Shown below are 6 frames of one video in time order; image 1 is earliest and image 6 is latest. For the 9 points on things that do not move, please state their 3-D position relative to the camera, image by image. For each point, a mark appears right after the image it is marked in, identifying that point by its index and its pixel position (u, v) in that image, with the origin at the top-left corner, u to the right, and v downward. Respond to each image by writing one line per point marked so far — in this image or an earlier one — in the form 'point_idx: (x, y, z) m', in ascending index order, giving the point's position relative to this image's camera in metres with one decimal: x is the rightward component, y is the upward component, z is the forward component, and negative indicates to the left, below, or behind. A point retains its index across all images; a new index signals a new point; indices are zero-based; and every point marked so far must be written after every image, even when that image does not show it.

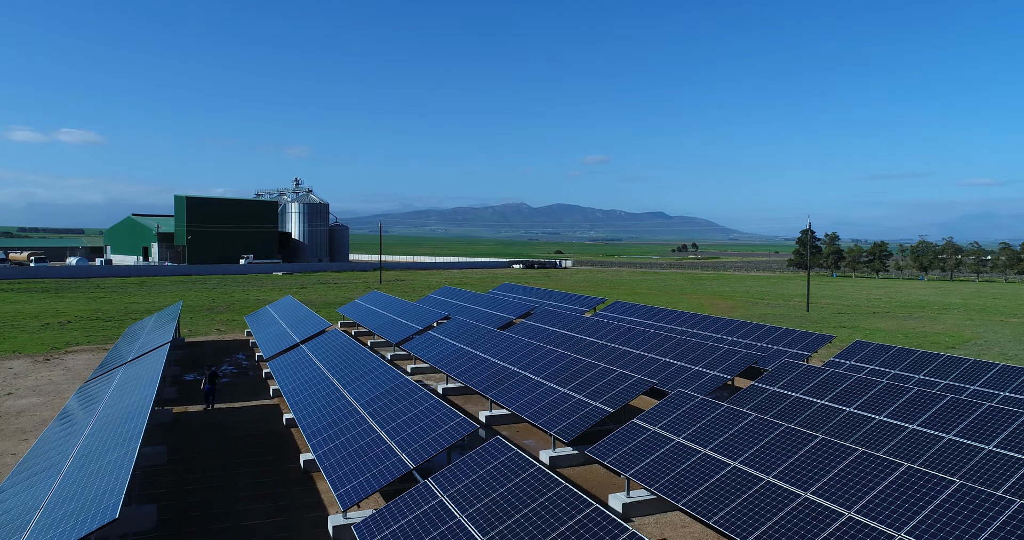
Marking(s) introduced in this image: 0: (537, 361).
0: (+0.8, -2.9, +19.8) m
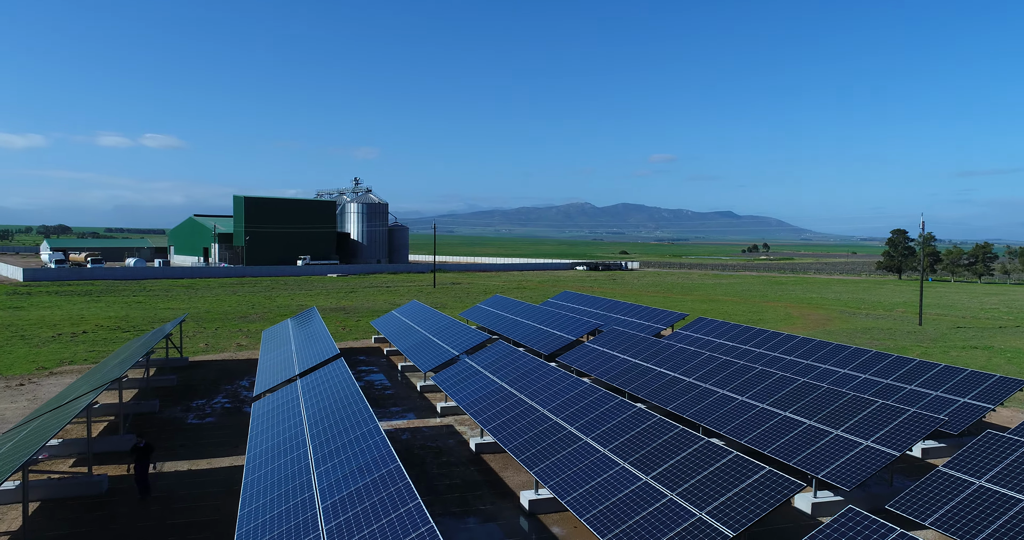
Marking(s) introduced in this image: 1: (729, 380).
0: (+2.1, -3.3, +14.0) m
1: (+6.5, -3.4, +18.7) m
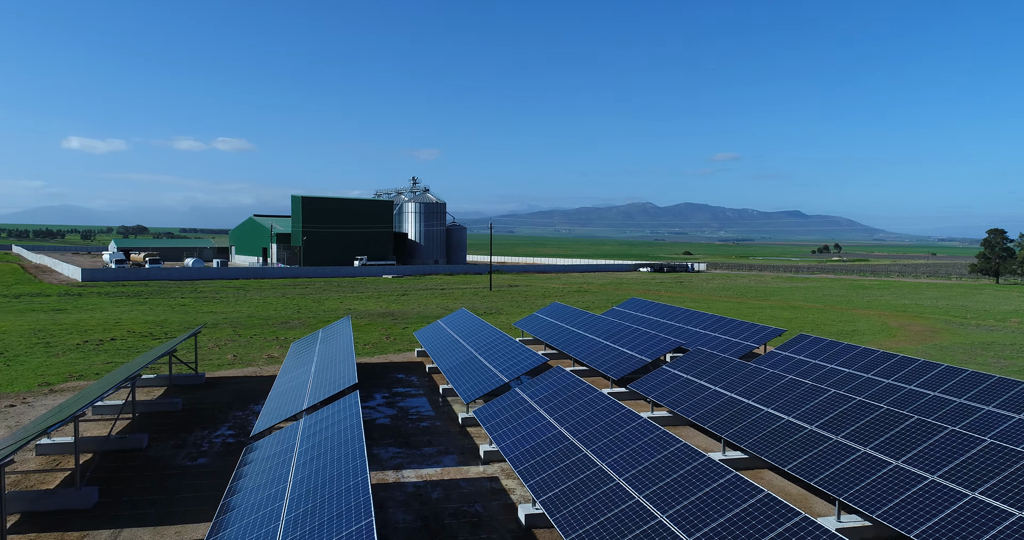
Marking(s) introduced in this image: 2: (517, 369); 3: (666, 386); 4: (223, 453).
0: (+3.1, -3.5, +9.7) m
1: (+7.9, -3.7, +13.9) m
2: (+0.2, -3.0, +18.6) m
3: (+4.5, -3.5, +18.7) m
4: (-7.0, -4.5, +15.3) m
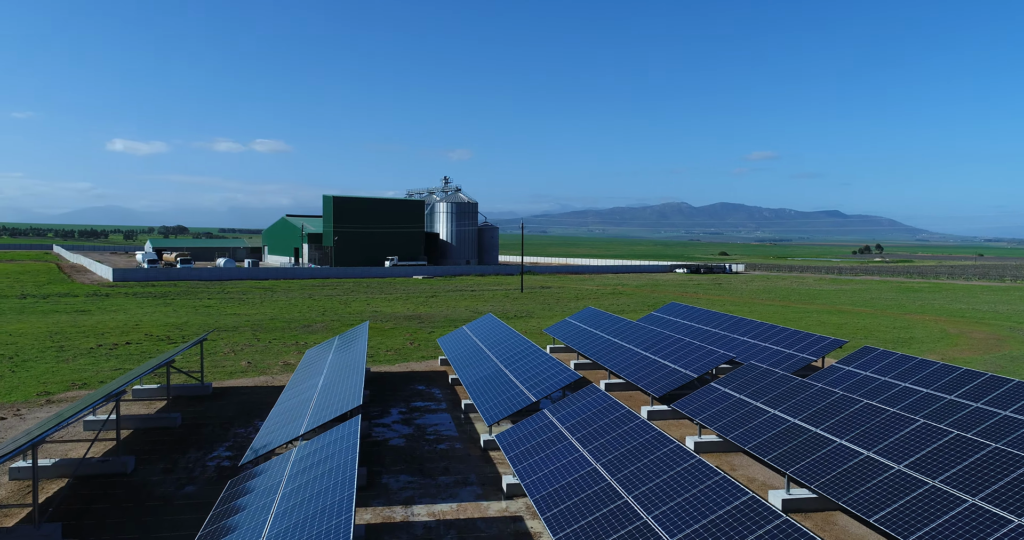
0: (+3.3, -3.7, +7.5) m
1: (+8.4, -3.8, +11.5) m
2: (+0.9, -3.1, +16.5) m
3: (+5.2, -3.6, +16.5) m
4: (-6.4, -4.5, +13.6) m
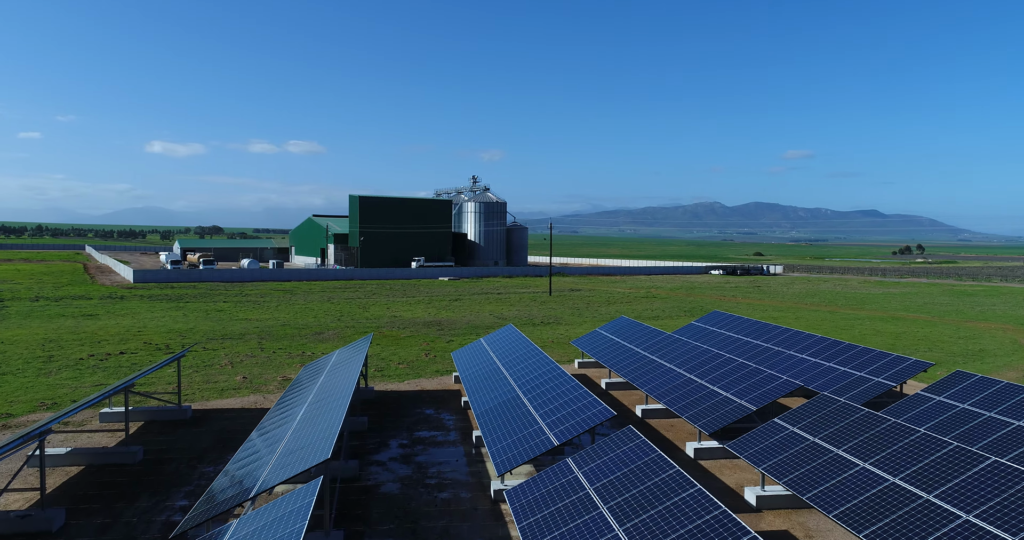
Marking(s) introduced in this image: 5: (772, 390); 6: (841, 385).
0: (+3.3, -3.9, +4.4) m
1: (+8.5, -4.1, +8.1) m
2: (+1.3, -3.3, +13.5) m
3: (+5.6, -3.9, +13.3) m
4: (-6.2, -4.8, +11.0) m
5: (+6.9, -3.2, +17.0) m
6: (+9.5, -3.3, +18.3) m
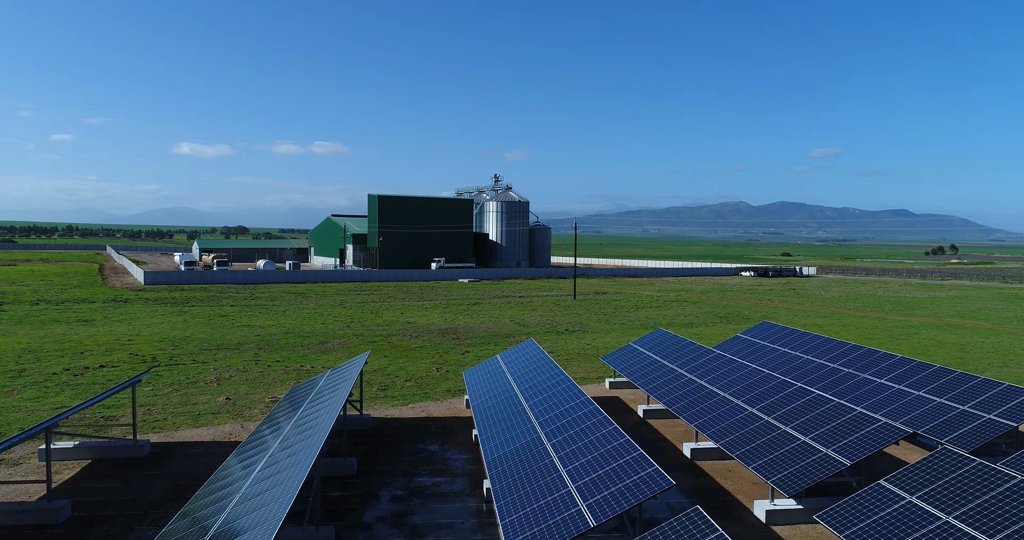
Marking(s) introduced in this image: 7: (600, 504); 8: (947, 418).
0: (+3.2, -4.1, +1.0) m
1: (+8.6, -4.3, +4.6) m
2: (+1.6, -3.5, +10.2) m
3: (+5.9, -4.1, +9.8) m
4: (-6.0, -5.0, +8.0) m
5: (+7.3, -3.4, +13.5) m
6: (+9.9, -3.5, +14.7) m
7: (+1.4, -3.6, +10.2) m
8: (+10.2, -3.4, +15.0) m
